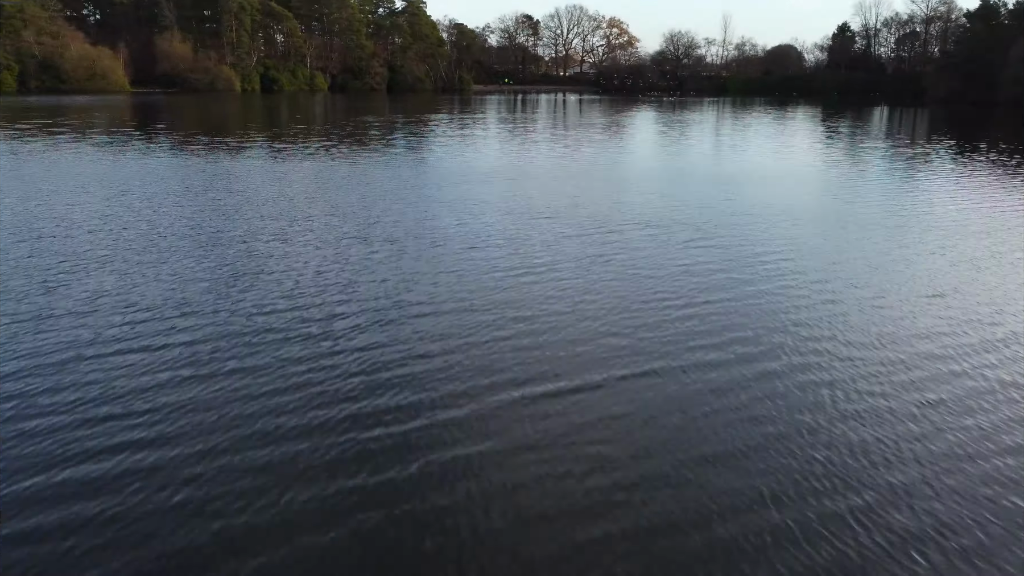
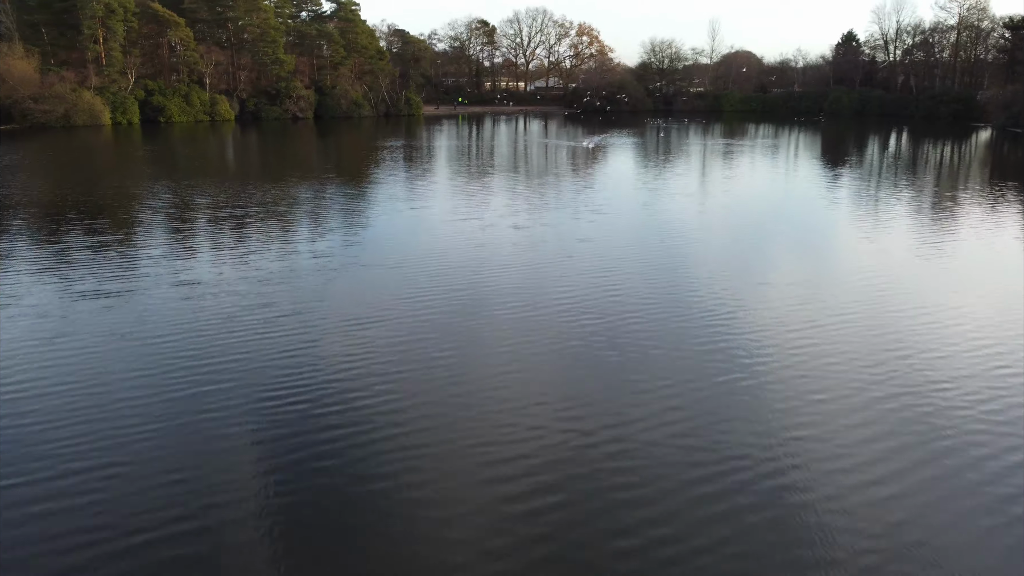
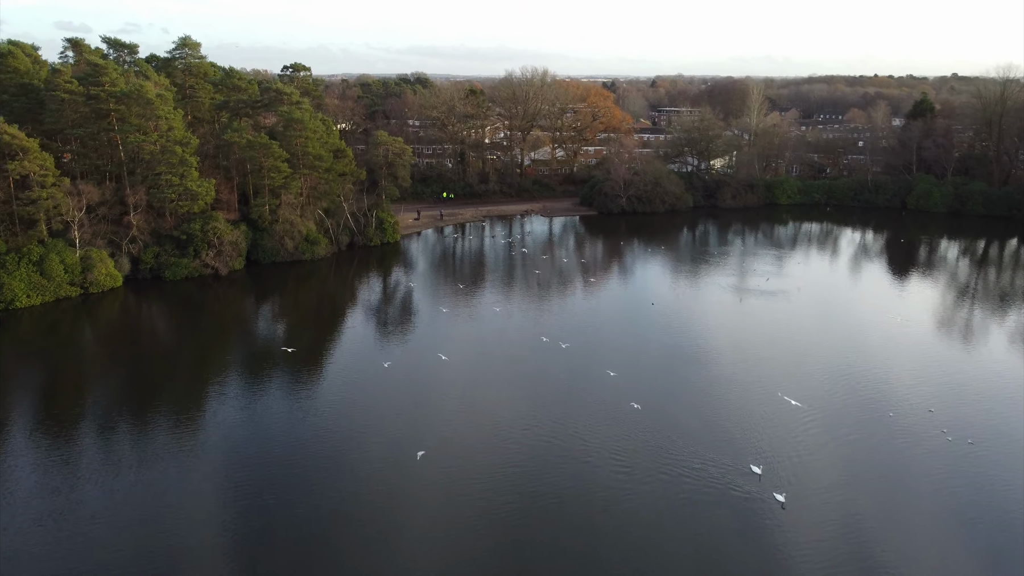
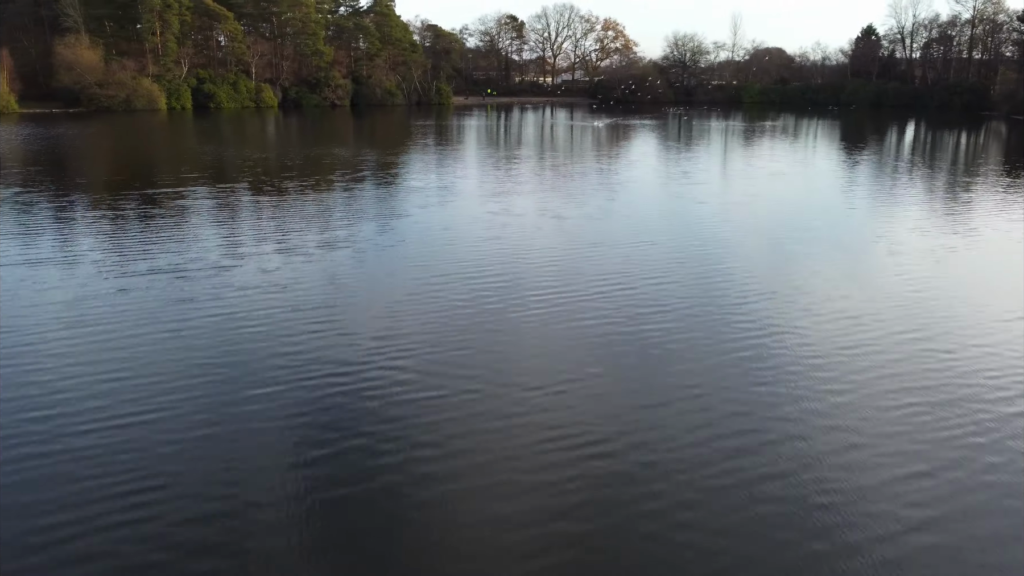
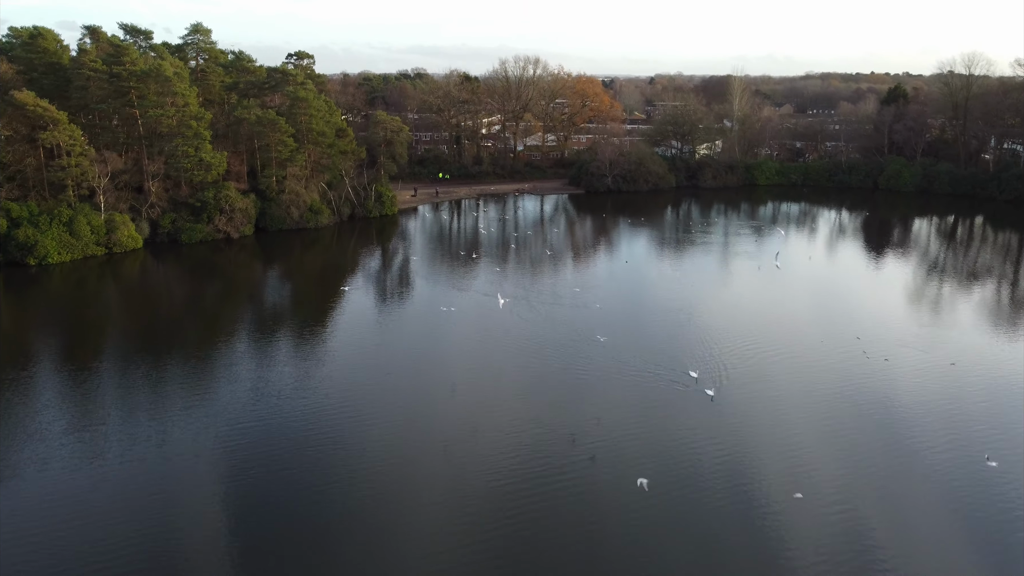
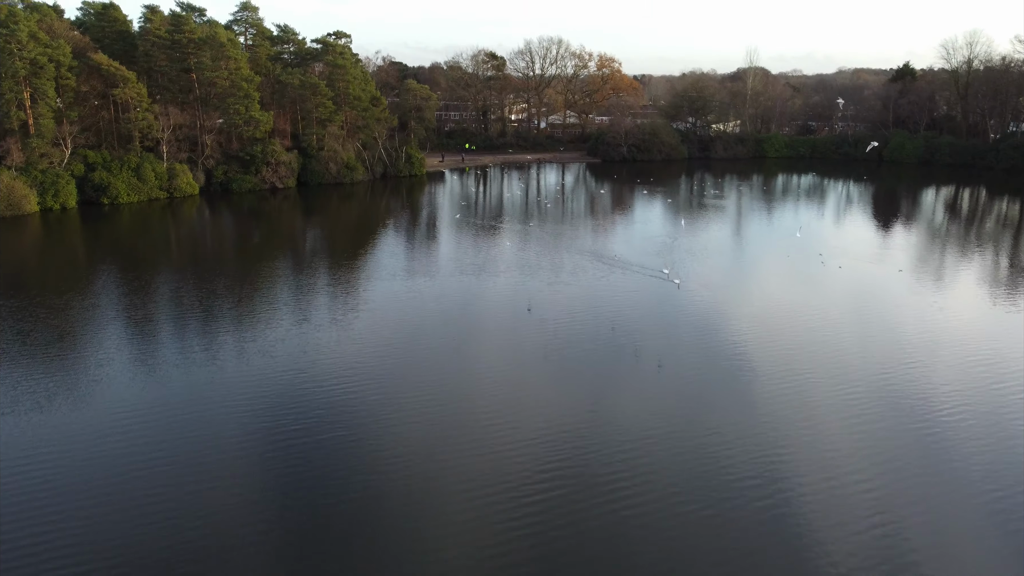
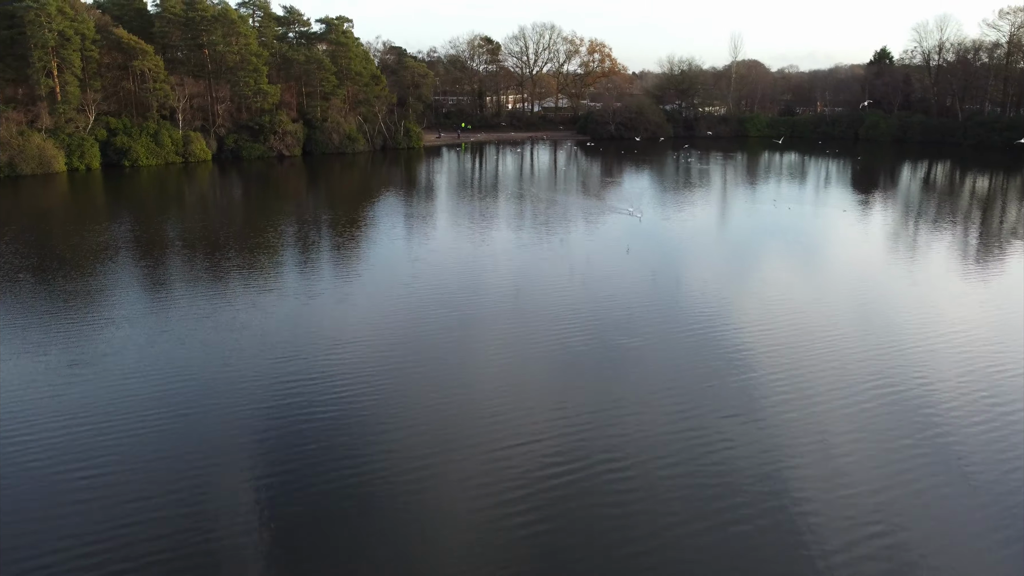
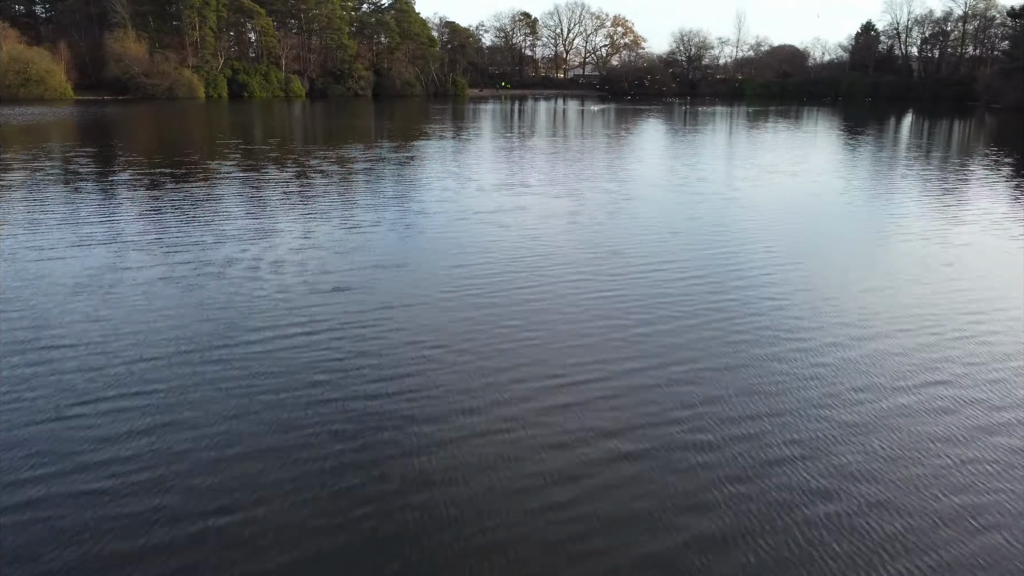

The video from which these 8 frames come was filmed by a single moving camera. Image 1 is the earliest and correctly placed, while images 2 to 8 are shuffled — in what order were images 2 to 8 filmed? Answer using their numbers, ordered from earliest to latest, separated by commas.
8, 4, 2, 7, 6, 5, 3
